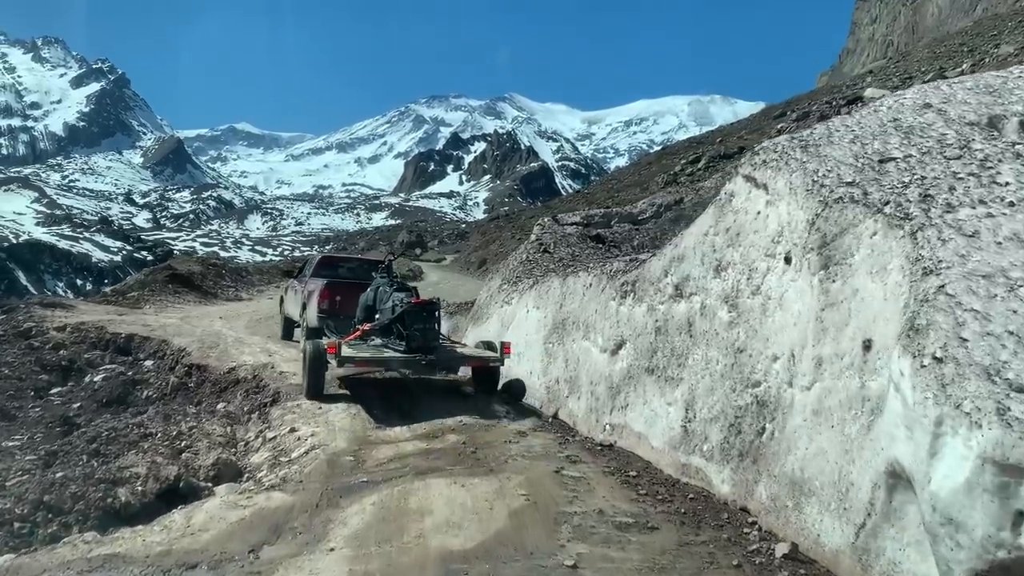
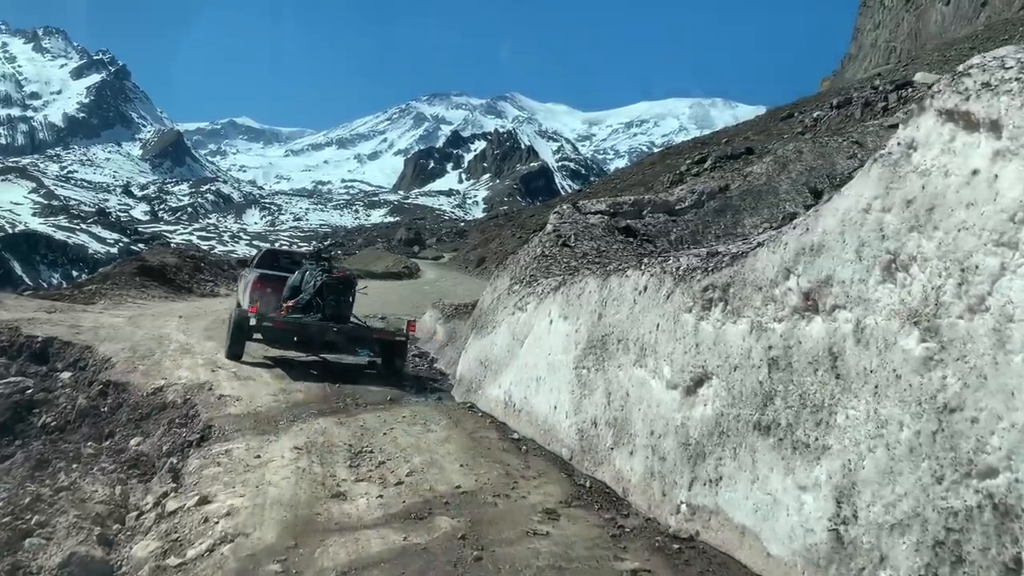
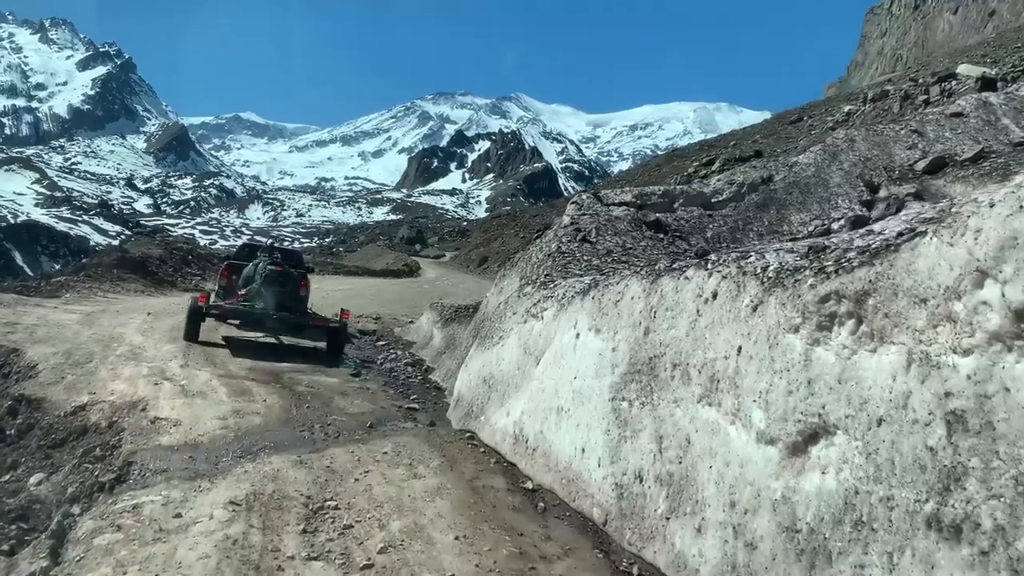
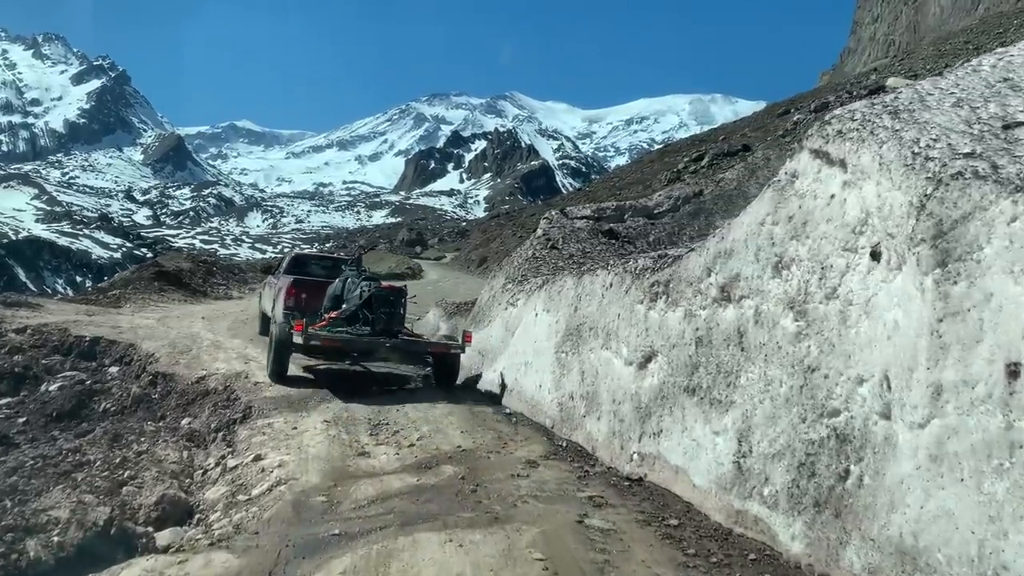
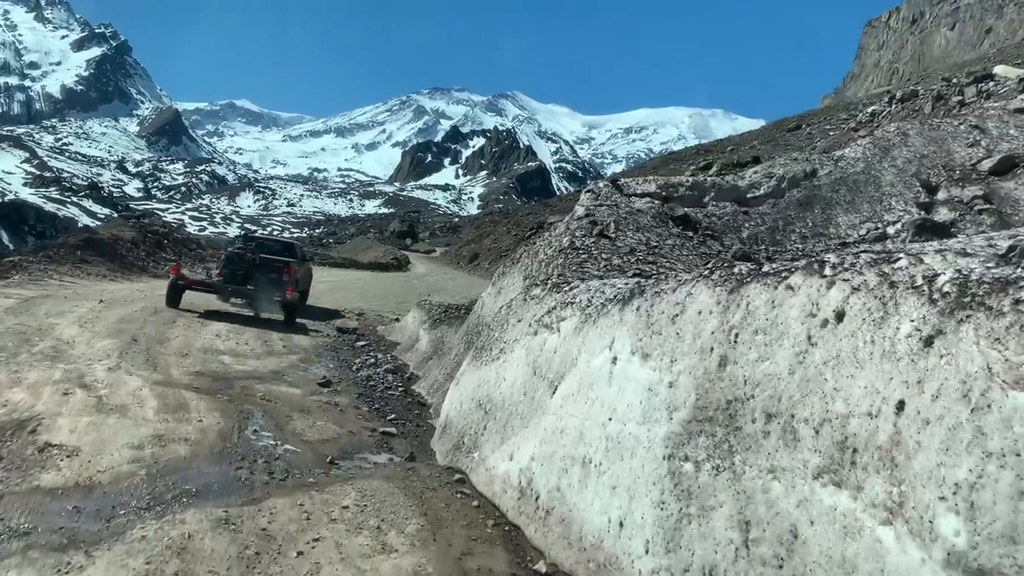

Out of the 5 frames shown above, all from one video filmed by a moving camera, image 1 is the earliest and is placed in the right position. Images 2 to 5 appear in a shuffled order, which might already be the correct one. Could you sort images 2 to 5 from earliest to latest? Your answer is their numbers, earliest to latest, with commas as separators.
4, 2, 3, 5
